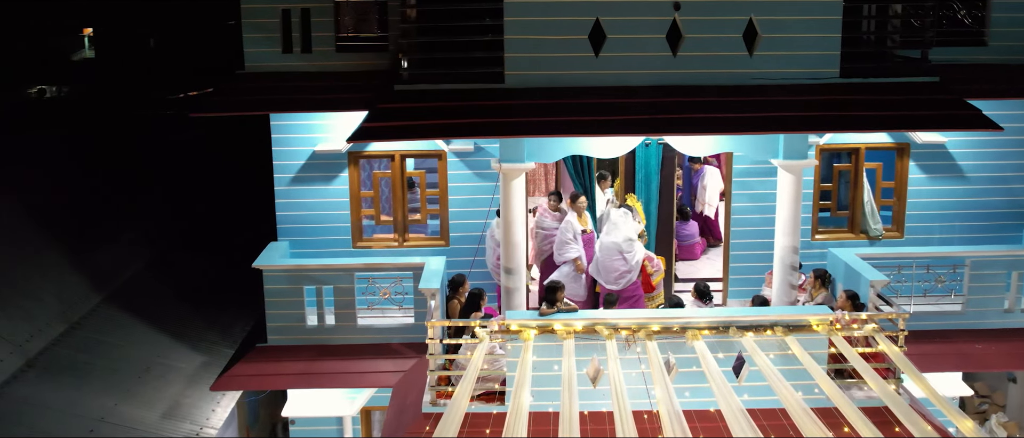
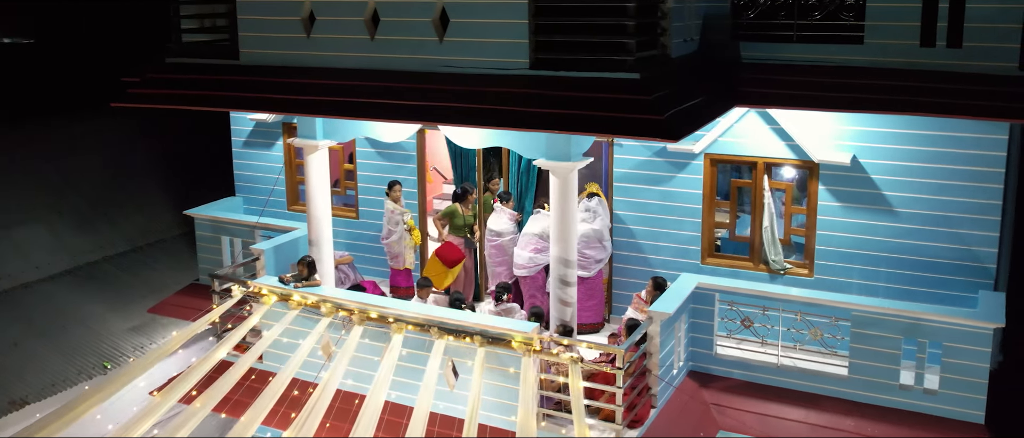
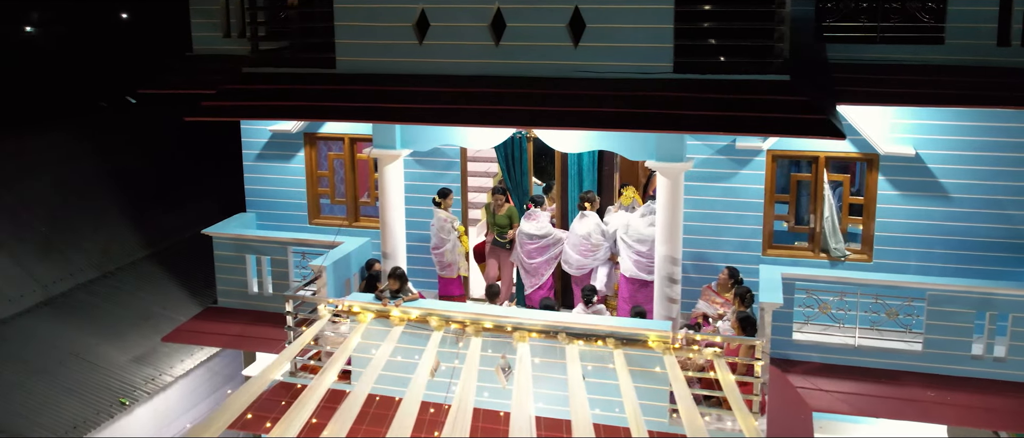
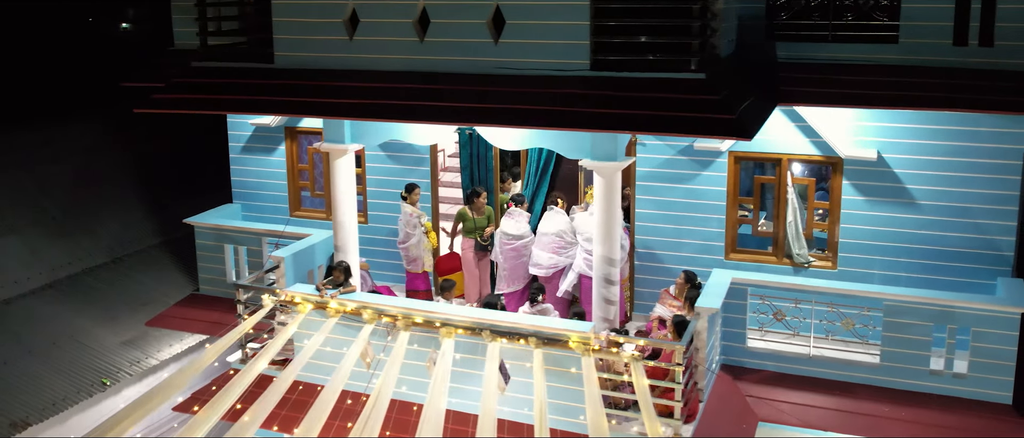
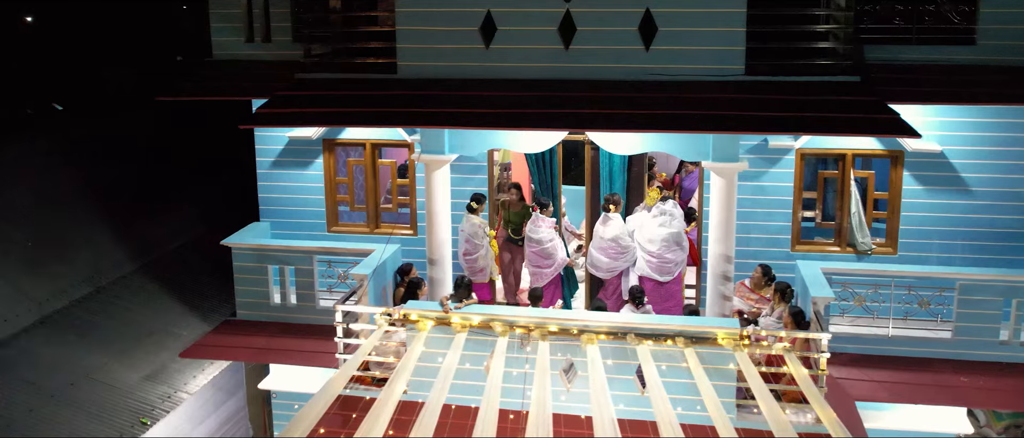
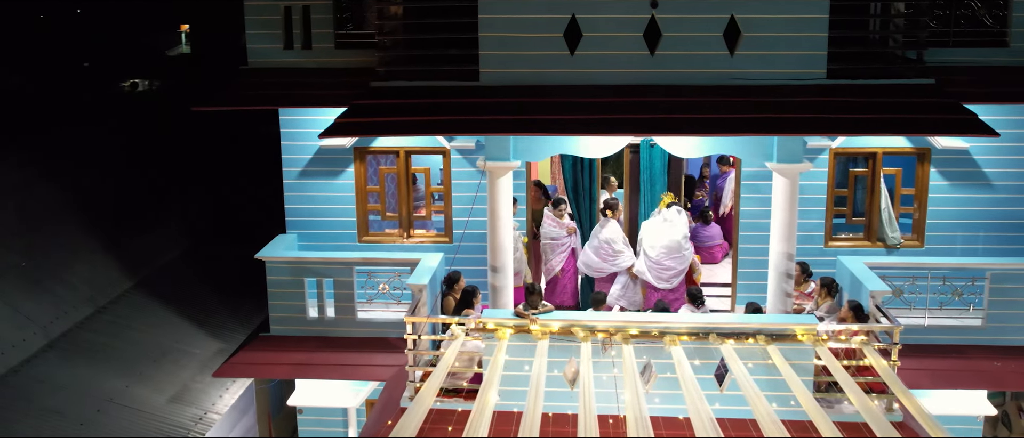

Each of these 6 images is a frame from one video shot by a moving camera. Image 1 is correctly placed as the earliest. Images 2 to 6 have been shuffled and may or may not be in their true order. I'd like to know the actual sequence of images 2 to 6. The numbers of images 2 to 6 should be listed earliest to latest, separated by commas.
6, 5, 3, 4, 2
